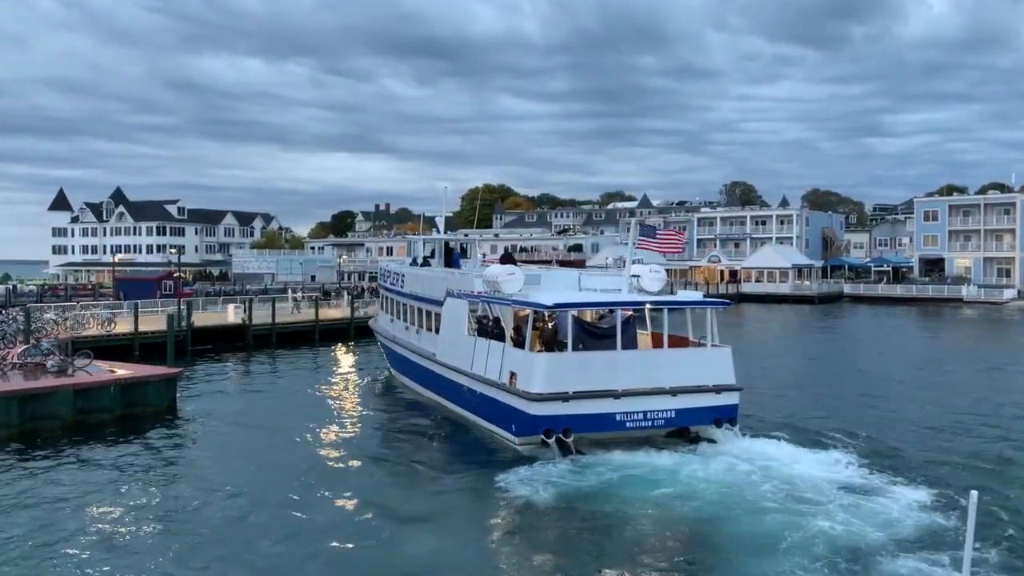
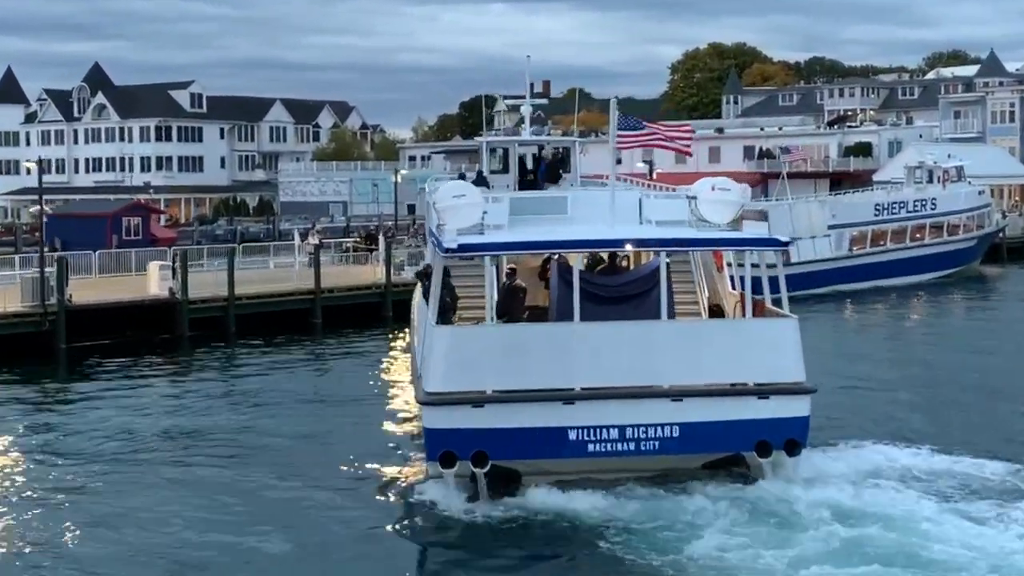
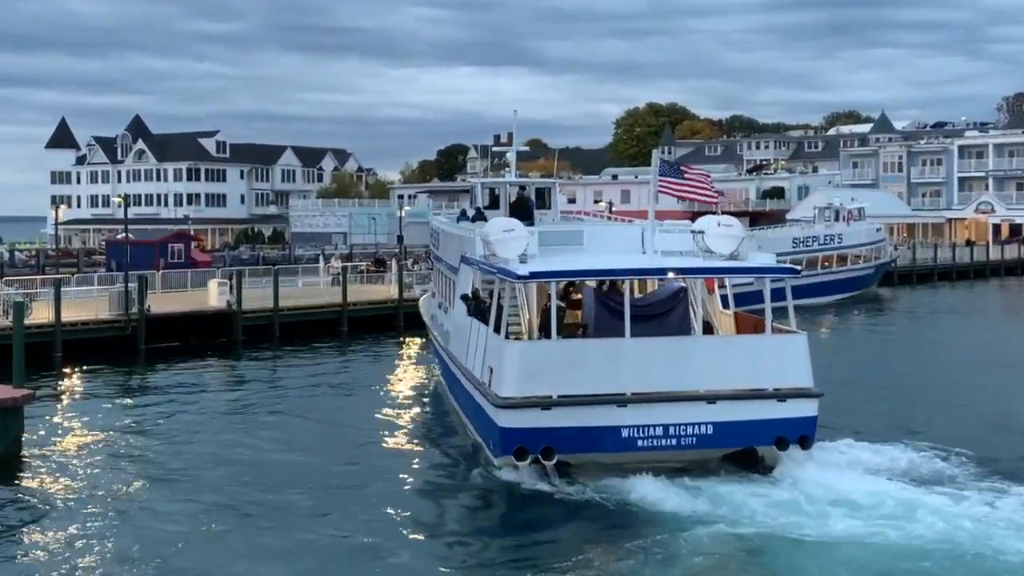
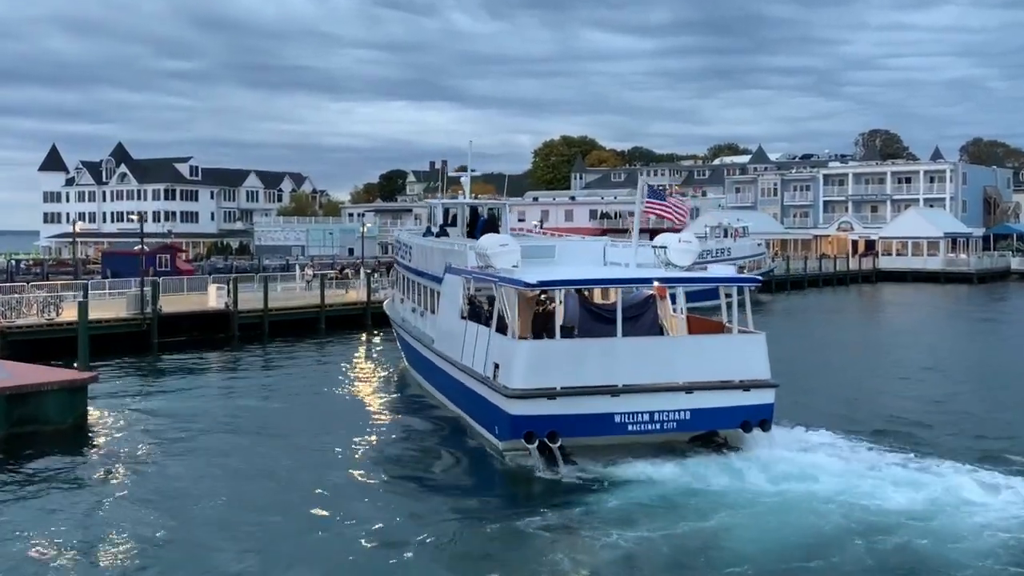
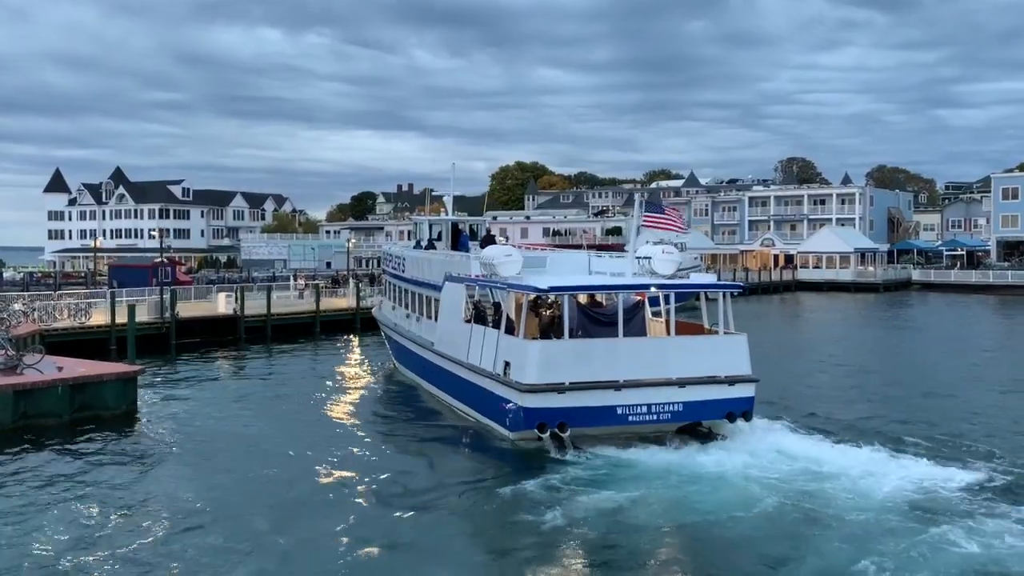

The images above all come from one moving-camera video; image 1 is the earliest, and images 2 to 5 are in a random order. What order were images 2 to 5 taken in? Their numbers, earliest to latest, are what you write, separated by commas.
5, 4, 3, 2
